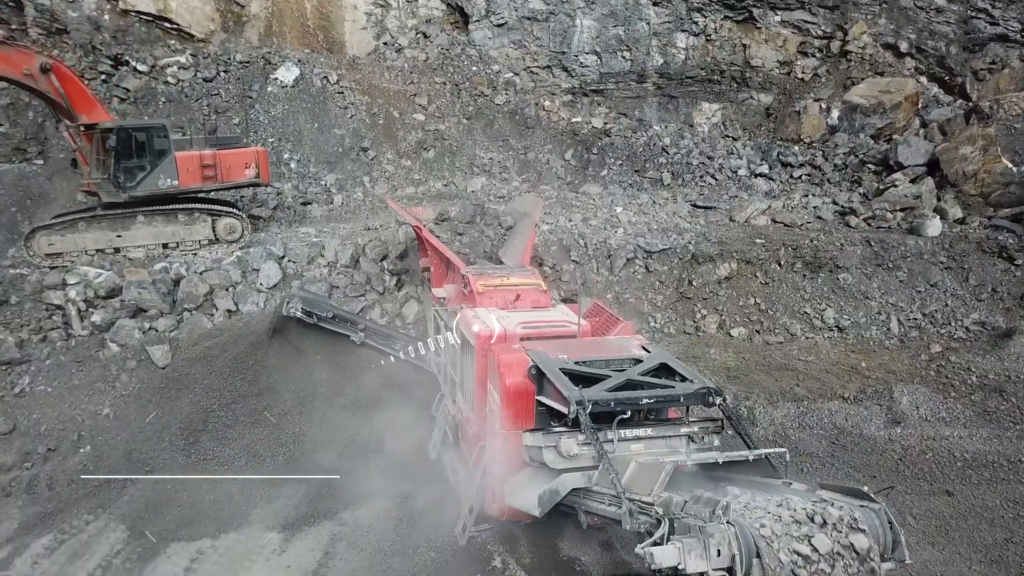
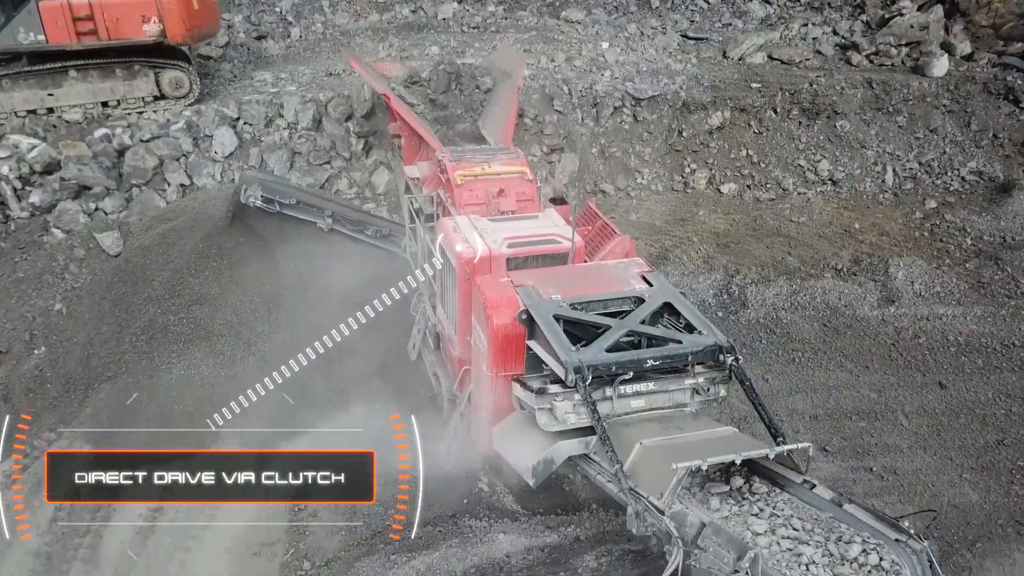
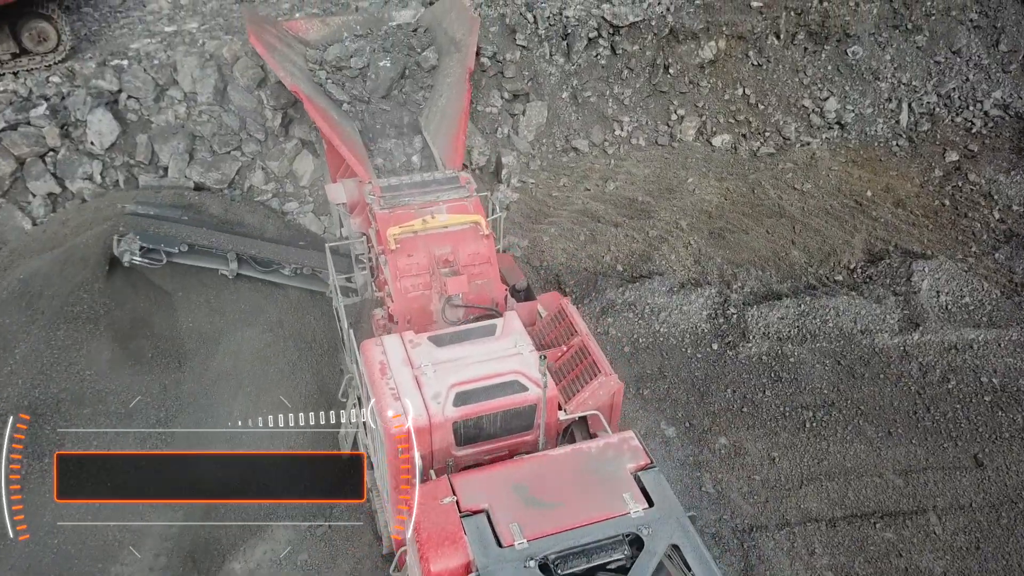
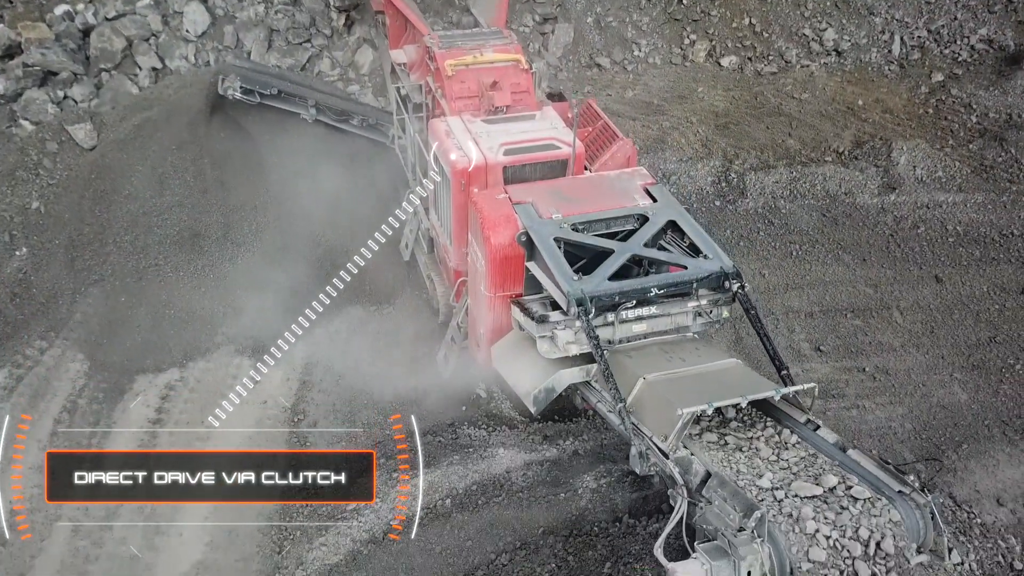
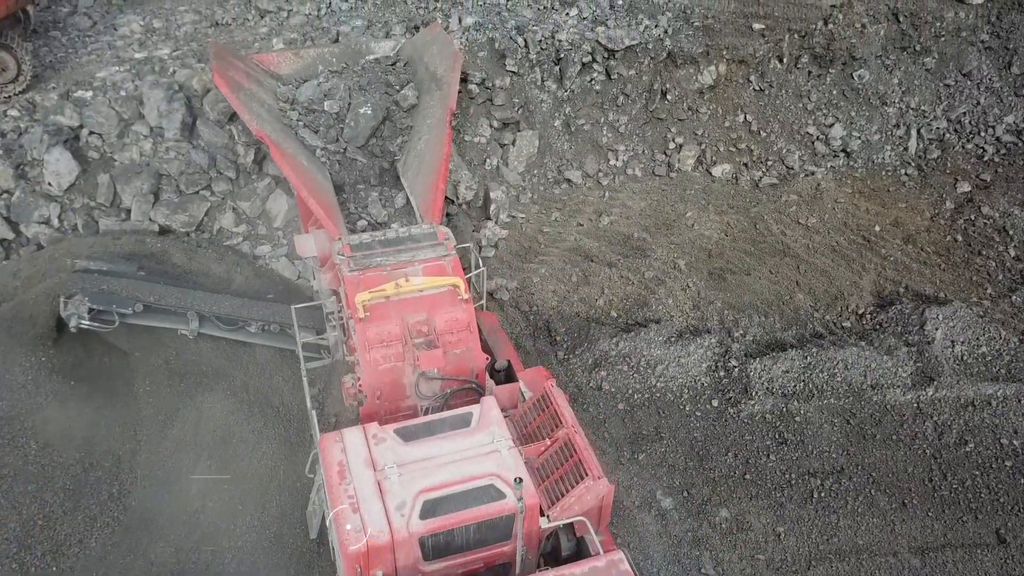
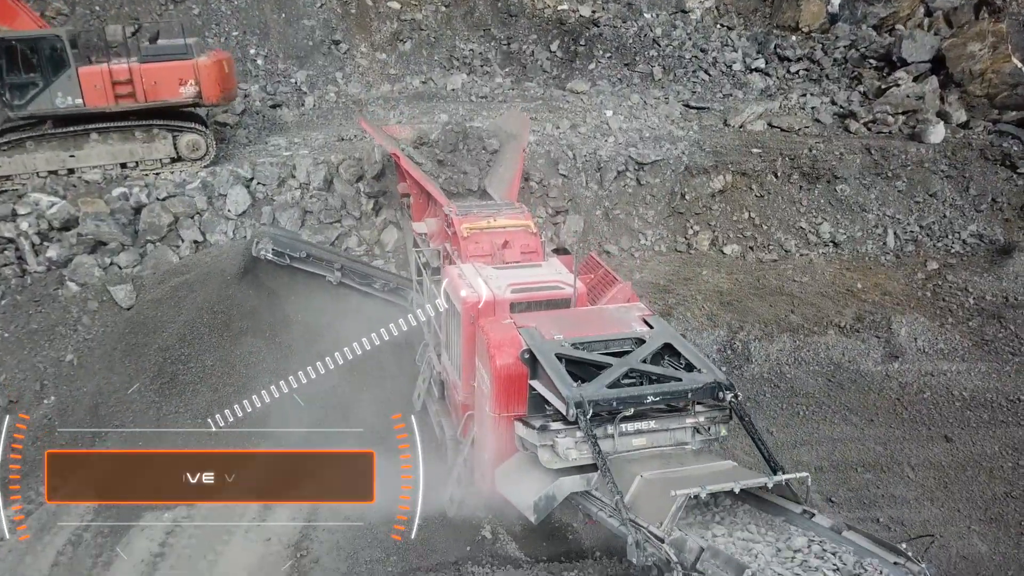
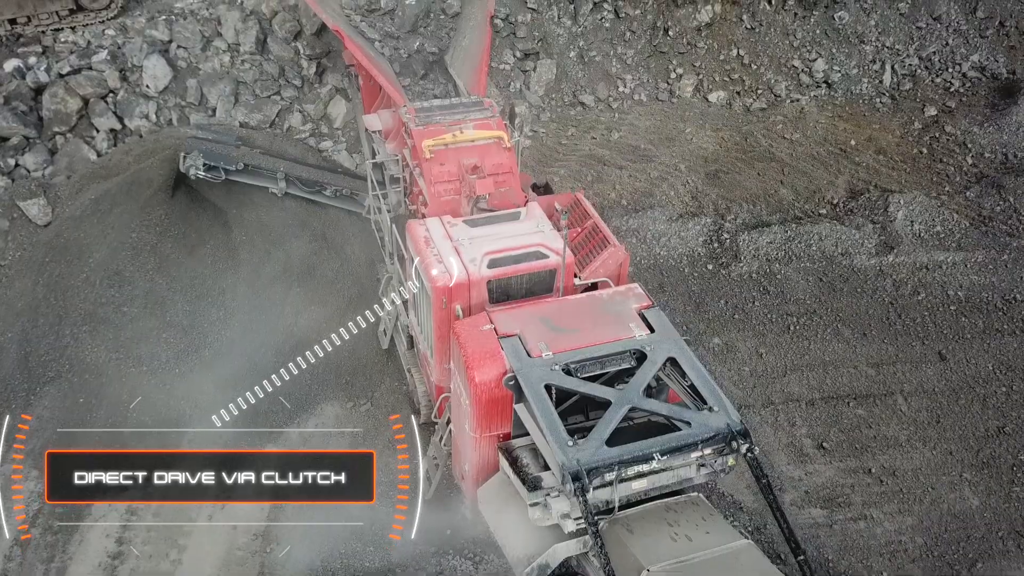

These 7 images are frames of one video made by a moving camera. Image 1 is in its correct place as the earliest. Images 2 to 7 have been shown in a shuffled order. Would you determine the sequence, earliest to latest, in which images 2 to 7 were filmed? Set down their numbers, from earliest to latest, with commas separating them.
6, 2, 4, 7, 3, 5
